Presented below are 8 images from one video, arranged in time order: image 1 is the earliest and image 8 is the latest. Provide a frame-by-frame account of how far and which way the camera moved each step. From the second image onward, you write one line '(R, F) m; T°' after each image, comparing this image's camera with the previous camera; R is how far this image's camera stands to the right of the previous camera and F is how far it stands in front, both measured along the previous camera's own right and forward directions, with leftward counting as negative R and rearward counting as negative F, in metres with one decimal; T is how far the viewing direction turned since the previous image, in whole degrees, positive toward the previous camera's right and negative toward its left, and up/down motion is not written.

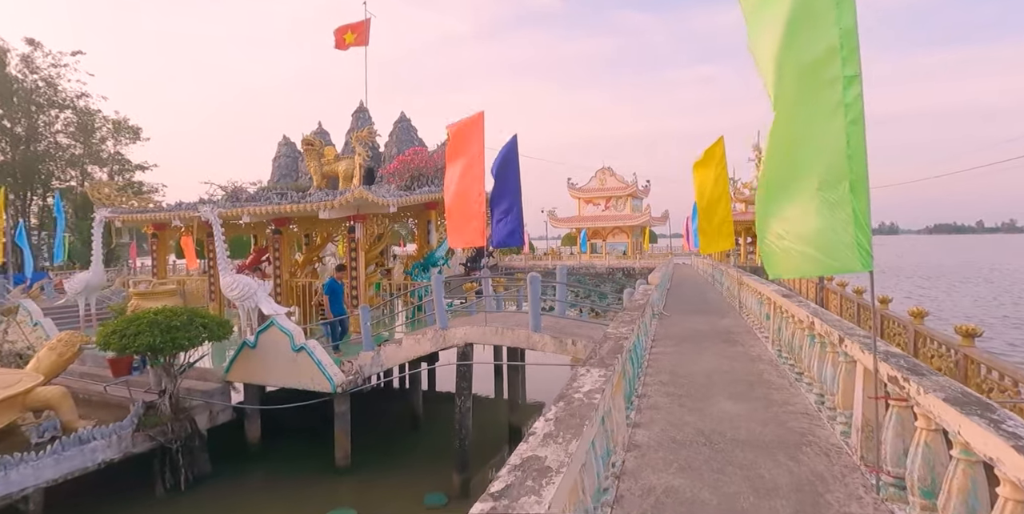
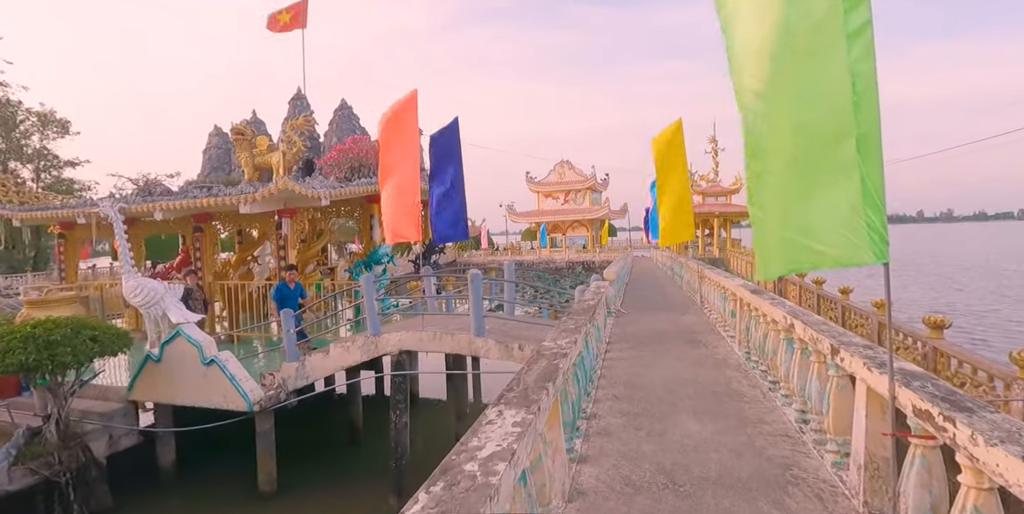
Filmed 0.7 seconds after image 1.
(+0.4, +0.9) m; +5°
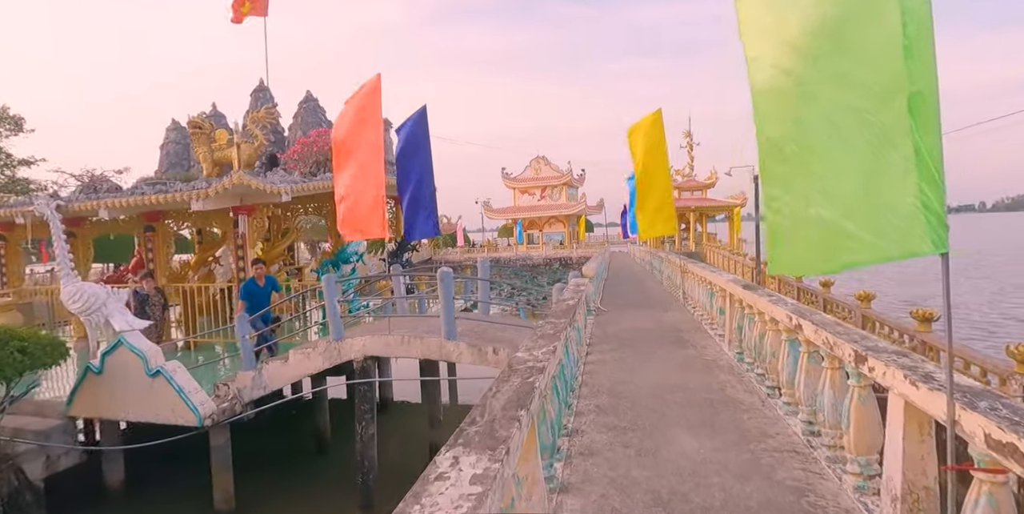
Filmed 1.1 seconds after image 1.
(+0.1, +0.5) m; +3°
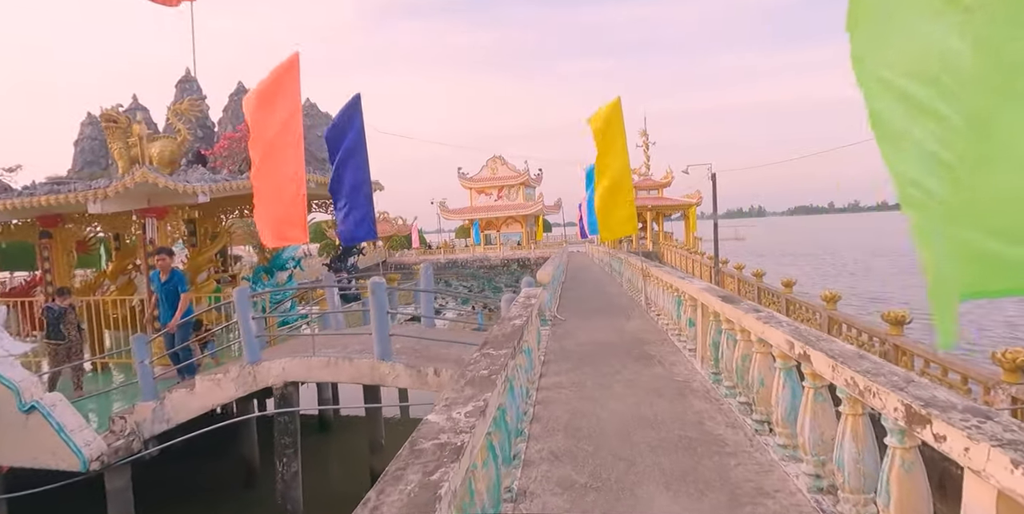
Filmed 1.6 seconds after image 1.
(+0.2, +0.8) m; +5°
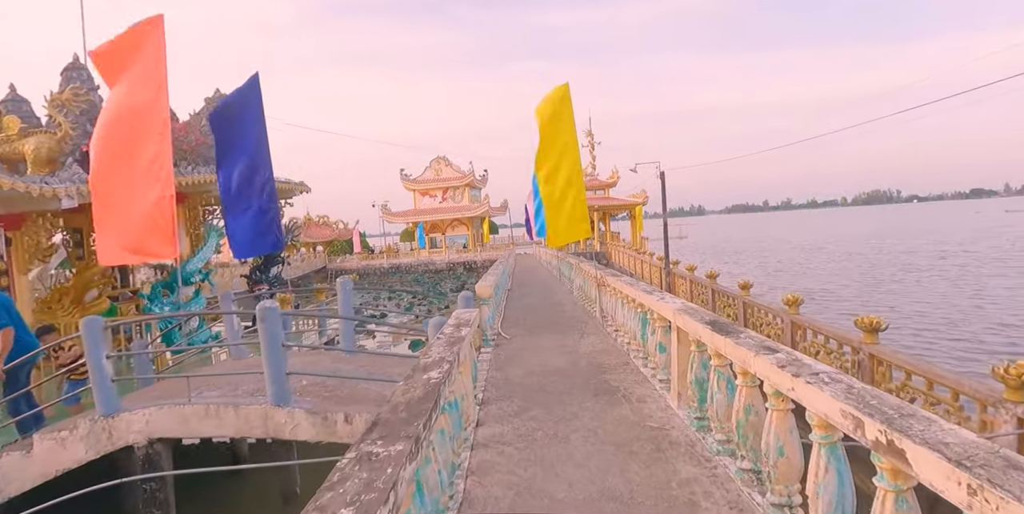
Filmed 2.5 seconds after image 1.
(+0.2, +1.0) m; +6°
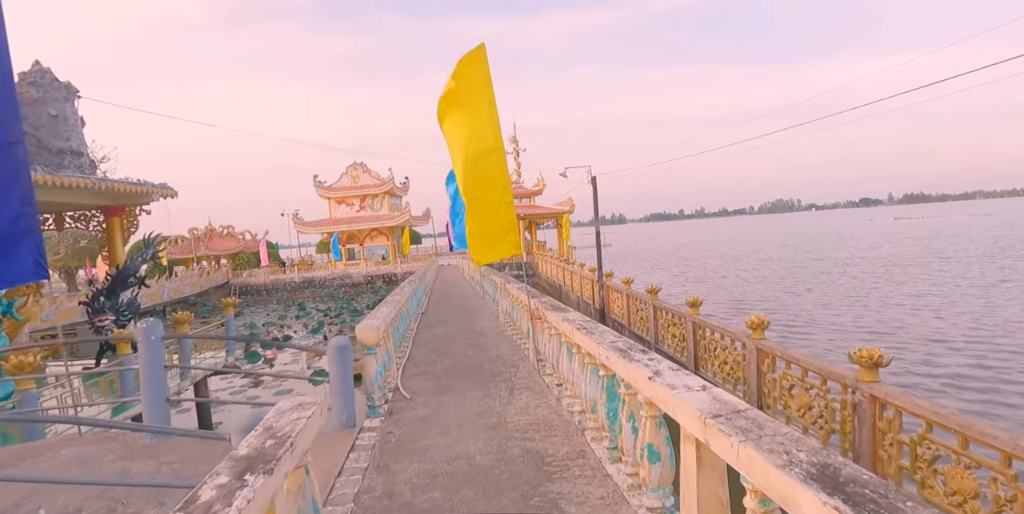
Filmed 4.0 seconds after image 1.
(+0.2, +1.6) m; +9°
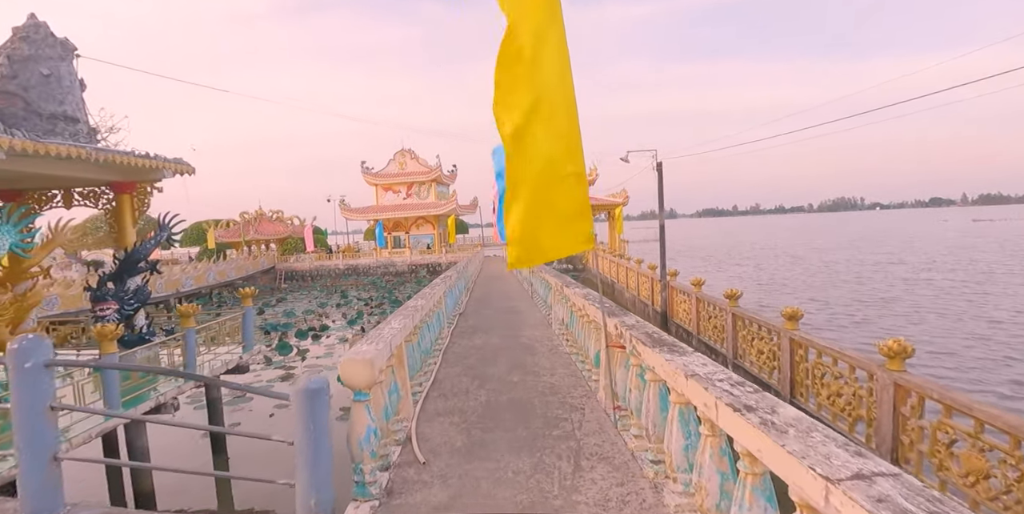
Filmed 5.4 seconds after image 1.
(-0.2, +1.4) m; -5°
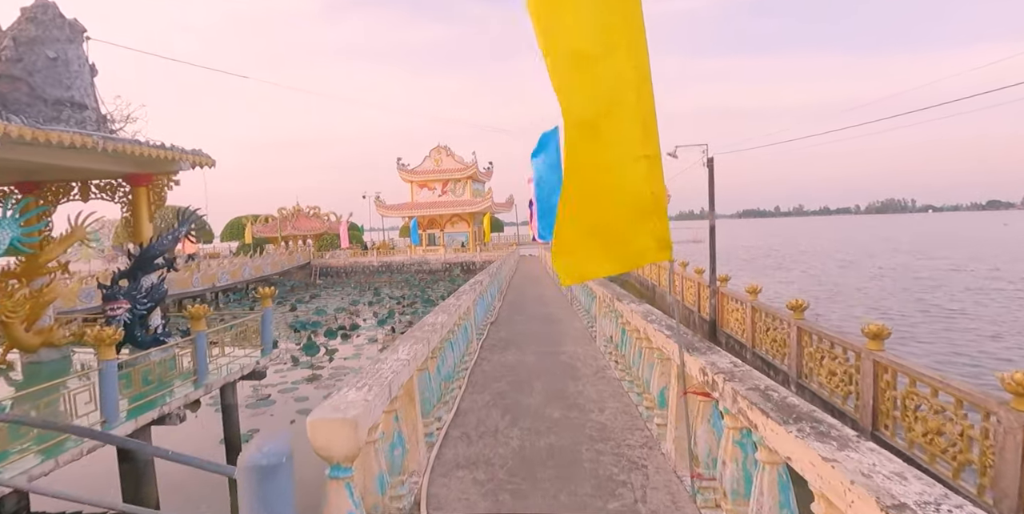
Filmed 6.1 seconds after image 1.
(-0.1, +0.8) m; -4°
